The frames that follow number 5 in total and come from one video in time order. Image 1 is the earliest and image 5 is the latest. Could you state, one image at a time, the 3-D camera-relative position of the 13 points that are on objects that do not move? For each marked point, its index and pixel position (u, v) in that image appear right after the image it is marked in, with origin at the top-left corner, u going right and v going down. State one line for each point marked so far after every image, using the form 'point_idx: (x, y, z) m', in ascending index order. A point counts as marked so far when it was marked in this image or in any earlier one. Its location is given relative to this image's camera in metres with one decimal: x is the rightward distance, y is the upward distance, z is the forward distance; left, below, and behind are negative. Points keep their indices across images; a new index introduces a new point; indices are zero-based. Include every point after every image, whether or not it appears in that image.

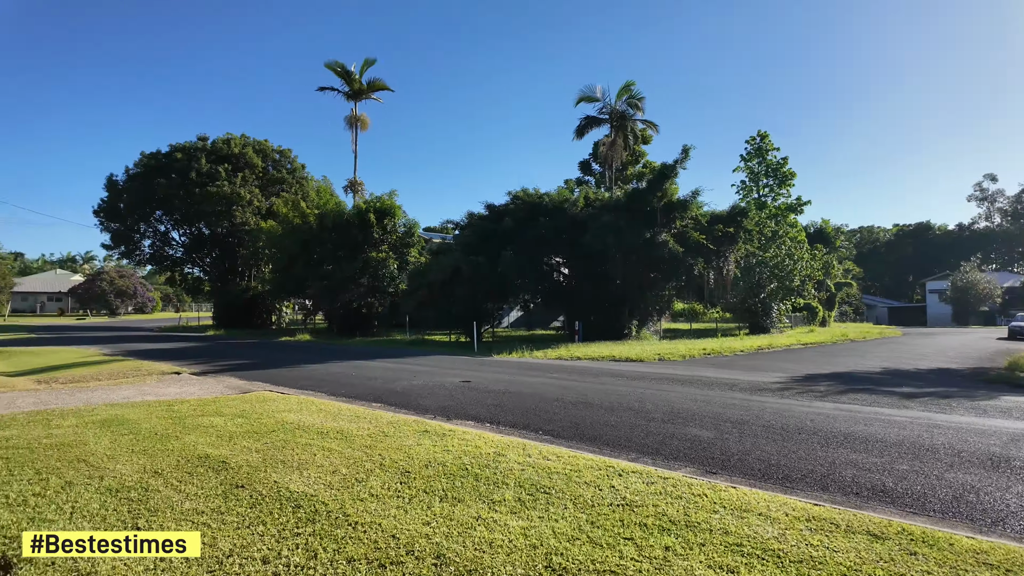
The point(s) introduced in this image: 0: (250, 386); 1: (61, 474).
0: (-4.3, -1.6, +9.8) m
1: (-3.1, -1.3, +4.2) m
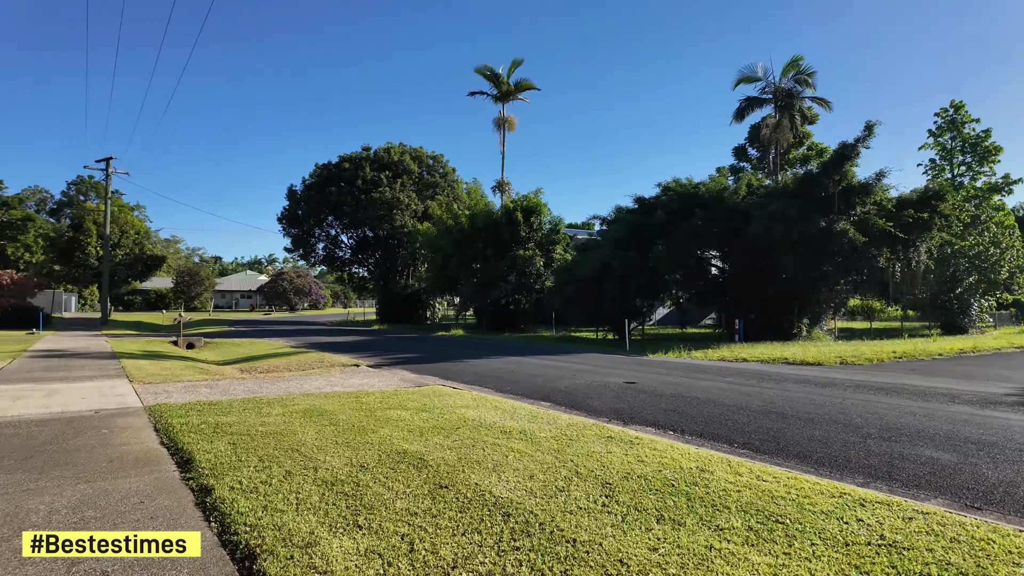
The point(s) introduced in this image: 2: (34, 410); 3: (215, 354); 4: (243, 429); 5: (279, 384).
0: (-1.5, -1.6, +10.2) m
1: (-1.7, -1.3, +4.4) m
2: (-5.7, -1.5, +7.1) m
3: (-9.1, -2.0, +18.3) m
4: (-2.6, -1.4, +5.7) m
5: (-3.8, -1.6, +9.7) m
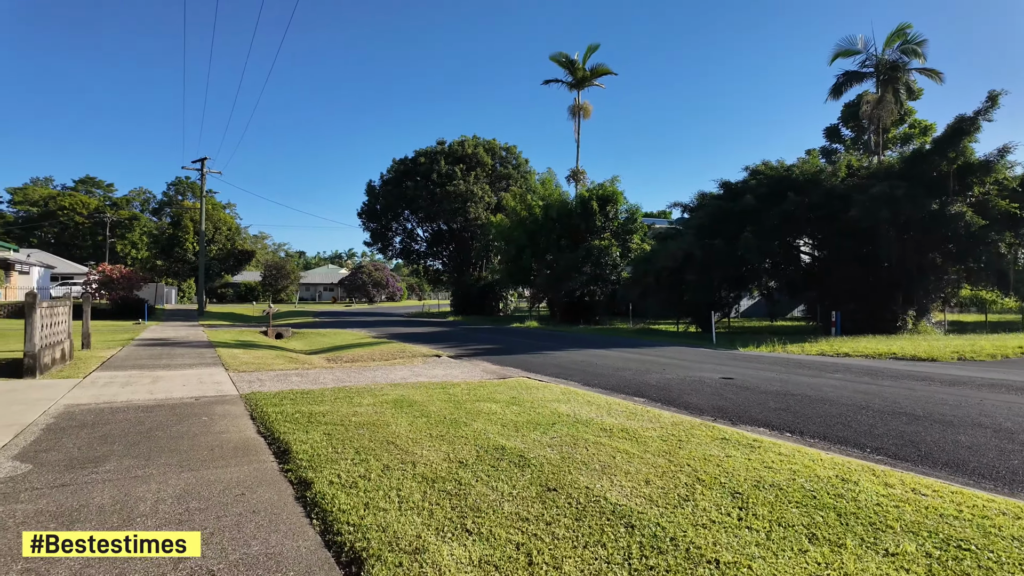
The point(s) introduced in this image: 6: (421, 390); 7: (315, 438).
0: (-0.1, -1.4, +9.9) m
1: (-1.0, -1.2, +4.3) m
2: (-4.6, -1.3, +7.4) m
3: (-6.7, -1.8, +18.9) m
4: (-1.7, -1.2, +5.7) m
5: (-2.4, -1.4, +9.7) m
6: (-1.1, -1.3, +7.5) m
7: (-1.6, -1.2, +4.9) m
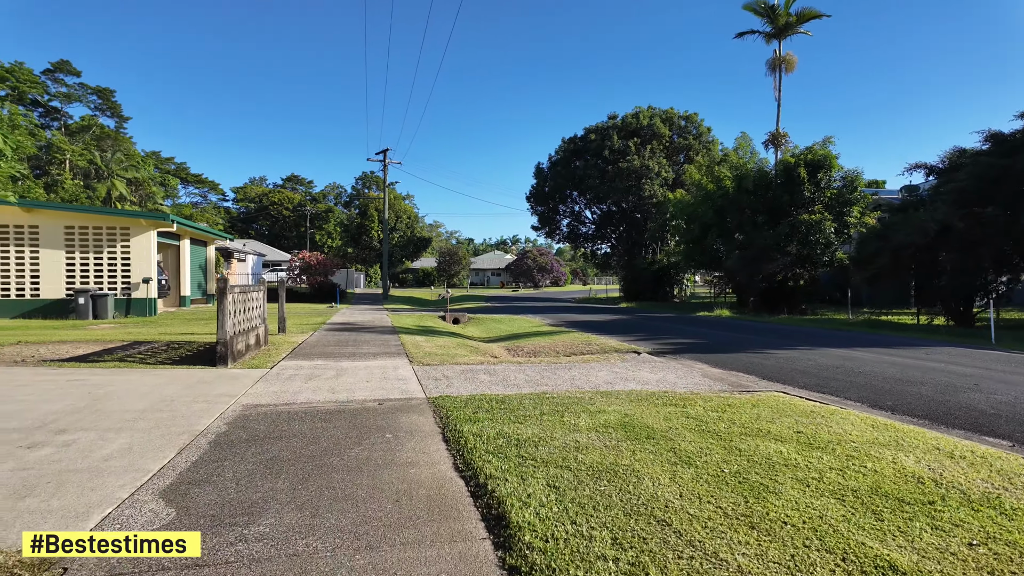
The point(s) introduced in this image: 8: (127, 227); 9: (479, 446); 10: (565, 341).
0: (+3.0, -1.2, +7.7) m
1: (+0.6, -1.1, +2.5) m
2: (-2.1, -1.2, +6.5) m
3: (-1.0, -1.3, +18.2) m
4: (+0.3, -1.1, +4.0) m
5: (+0.7, -1.2, +8.1) m
6: (+1.3, -1.1, +5.6) m
7: (+0.1, -1.1, +3.3) m
8: (-12.4, +2.0, +19.1) m
9: (-0.2, -1.1, +4.4) m
10: (+1.2, -1.2, +13.7) m
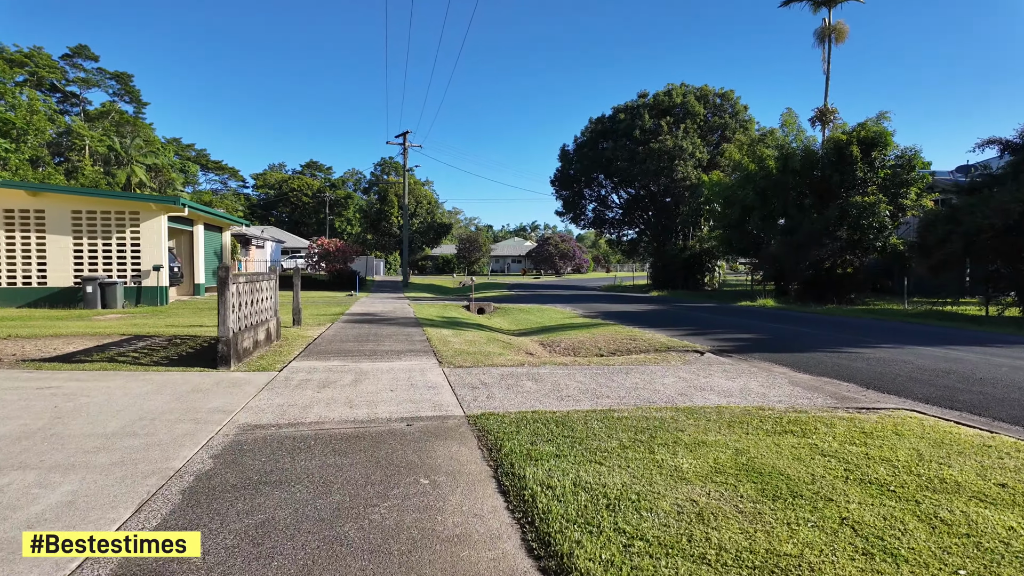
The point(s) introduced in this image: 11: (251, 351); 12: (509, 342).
0: (+3.5, -1.1, +6.4) m
1: (+1.0, -1.1, +1.2) m
2: (-1.6, -1.1, +5.3) m
3: (-0.1, -1.0, +16.9) m
4: (+0.7, -1.1, +2.7) m
5: (+1.3, -1.1, +6.8) m
6: (+1.8, -1.1, +4.3) m
7: (+0.6, -1.1, +2.0) m
8: (-11.5, +2.3, +18.1) m
9: (+0.2, -1.1, +3.1) m
10: (+2.0, -1.0, +12.4) m
11: (-3.7, -0.9, +8.5) m
12: (0.0, -1.1, +11.8) m
